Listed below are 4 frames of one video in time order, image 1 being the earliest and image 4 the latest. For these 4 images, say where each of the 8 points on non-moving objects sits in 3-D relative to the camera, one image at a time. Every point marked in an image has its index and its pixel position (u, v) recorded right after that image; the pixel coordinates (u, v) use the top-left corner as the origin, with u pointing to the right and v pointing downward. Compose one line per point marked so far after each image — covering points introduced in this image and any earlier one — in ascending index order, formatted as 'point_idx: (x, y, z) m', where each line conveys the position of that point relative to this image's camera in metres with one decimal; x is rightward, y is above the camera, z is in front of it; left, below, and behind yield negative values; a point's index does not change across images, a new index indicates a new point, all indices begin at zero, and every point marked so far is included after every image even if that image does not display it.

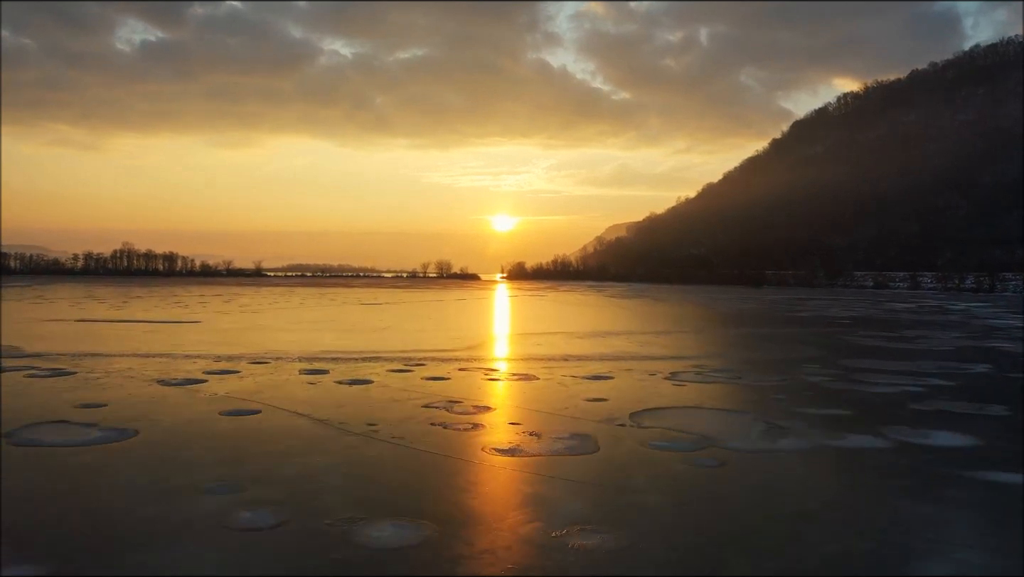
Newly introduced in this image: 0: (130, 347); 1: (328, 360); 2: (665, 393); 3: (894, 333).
0: (-5.5, -0.9, +10.3) m
1: (-2.3, -0.9, +9.0) m
2: (+1.6, -1.1, +7.2) m
3: (+7.5, -0.9, +14.0) m
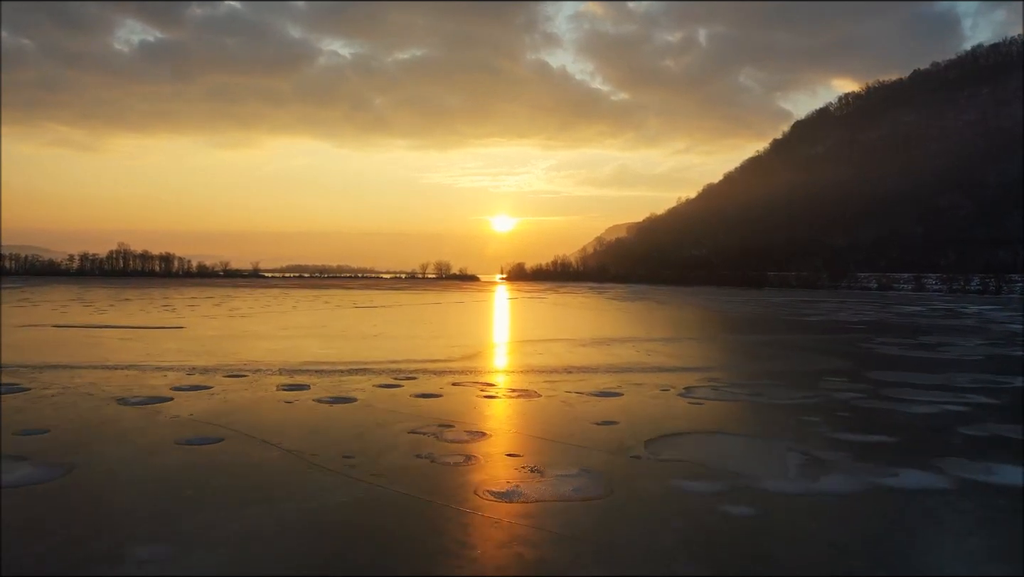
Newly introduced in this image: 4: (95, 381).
0: (-5.6, -0.9, +9.6) m
1: (-2.4, -1.0, +8.3) m
2: (+1.6, -1.1, +6.5) m
3: (+7.5, -1.0, +13.3) m
4: (-4.4, -1.0, +7.6) m
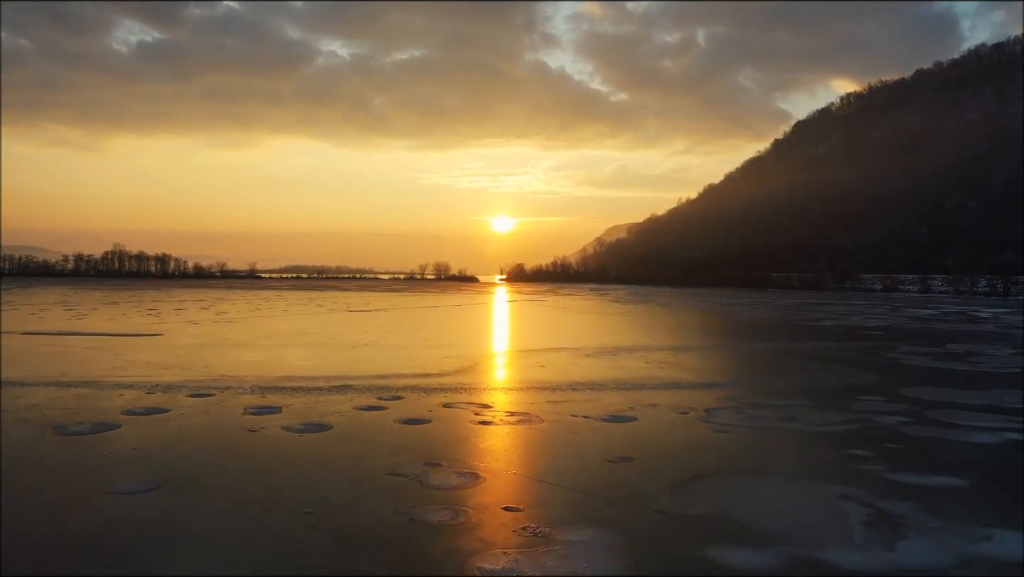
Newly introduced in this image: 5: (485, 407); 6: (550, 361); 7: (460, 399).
0: (-5.6, -1.0, +8.8) m
1: (-2.4, -1.1, +7.4) m
2: (+1.5, -1.2, +5.6) m
3: (+7.5, -1.1, +12.4) m
4: (-4.4, -1.1, +6.8) m
5: (-0.3, -1.2, +7.1) m
6: (+0.6, -1.1, +10.6) m
7: (-0.5, -1.1, +7.4) m
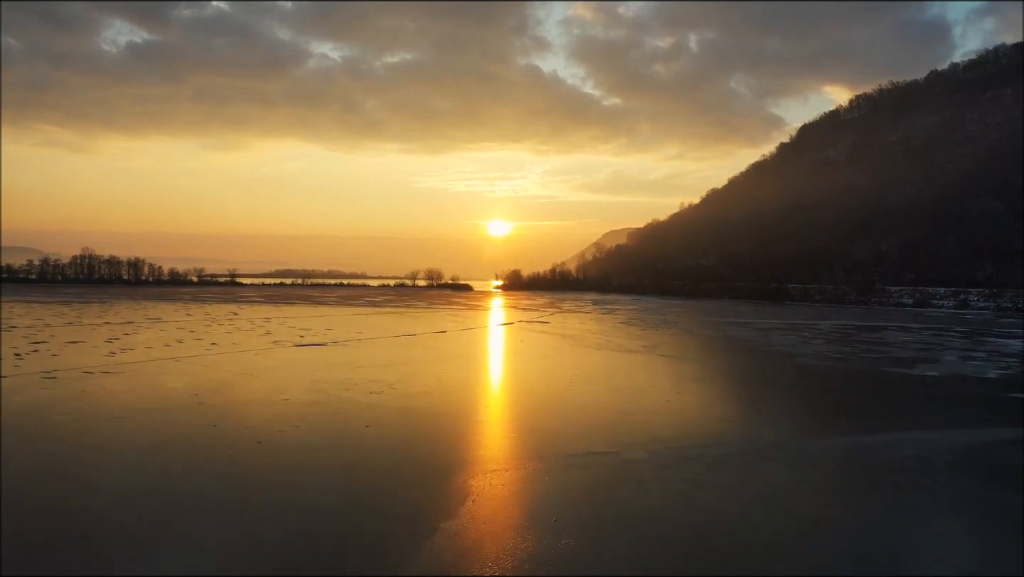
0: (-5.6, -1.6, +3.8) m
1: (-2.4, -1.7, +2.5) m
2: (+1.6, -1.8, +0.7) m
3: (+7.4, -1.7, +7.6) m
4: (-4.4, -1.7, +1.8) m
5: (-0.3, -1.8, +2.1) m
6: (+0.5, -1.7, +5.7) m
7: (-0.5, -1.8, +2.5) m
